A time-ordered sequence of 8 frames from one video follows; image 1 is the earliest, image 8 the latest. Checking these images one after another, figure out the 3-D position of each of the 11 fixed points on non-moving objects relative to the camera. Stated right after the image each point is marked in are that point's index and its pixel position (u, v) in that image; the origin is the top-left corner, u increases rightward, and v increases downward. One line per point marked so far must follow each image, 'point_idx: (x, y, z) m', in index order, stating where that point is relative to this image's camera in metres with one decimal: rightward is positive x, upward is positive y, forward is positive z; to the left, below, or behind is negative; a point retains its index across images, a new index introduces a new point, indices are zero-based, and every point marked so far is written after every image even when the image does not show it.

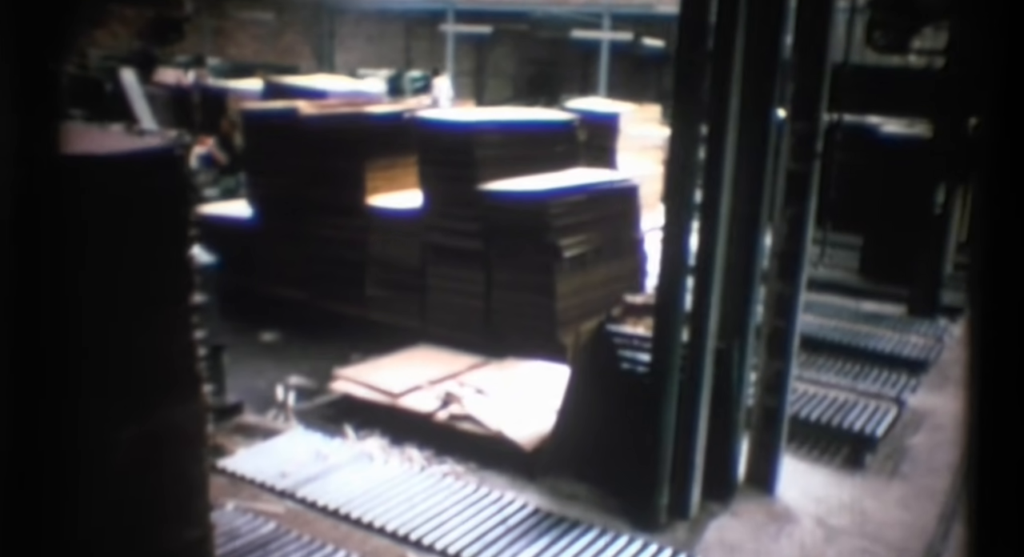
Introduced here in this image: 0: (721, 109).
0: (+0.8, +0.6, +4.1) m
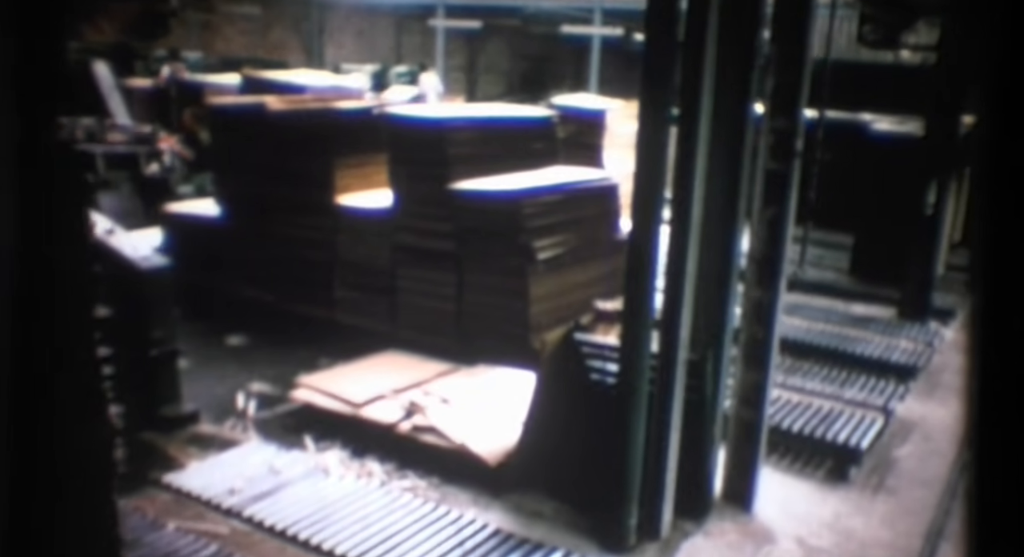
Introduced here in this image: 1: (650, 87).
0: (+0.7, +0.6, +3.9) m
1: (+0.5, +0.7, +3.8) m
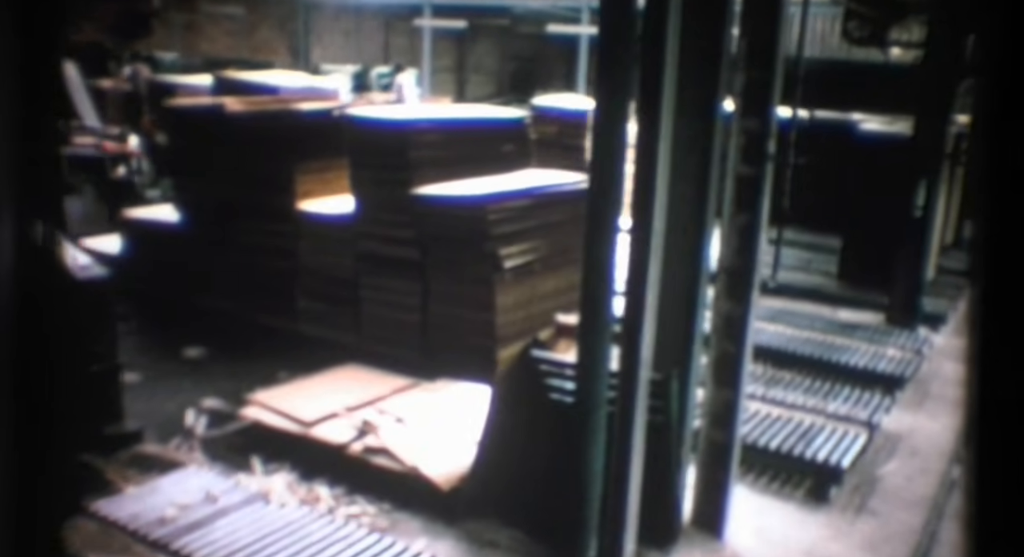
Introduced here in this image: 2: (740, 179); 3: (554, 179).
0: (+0.5, +0.6, +3.6) m
1: (+0.3, +0.6, +3.5) m
2: (+0.9, +0.4, +4.0) m
3: (+0.3, +0.6, +6.6) m
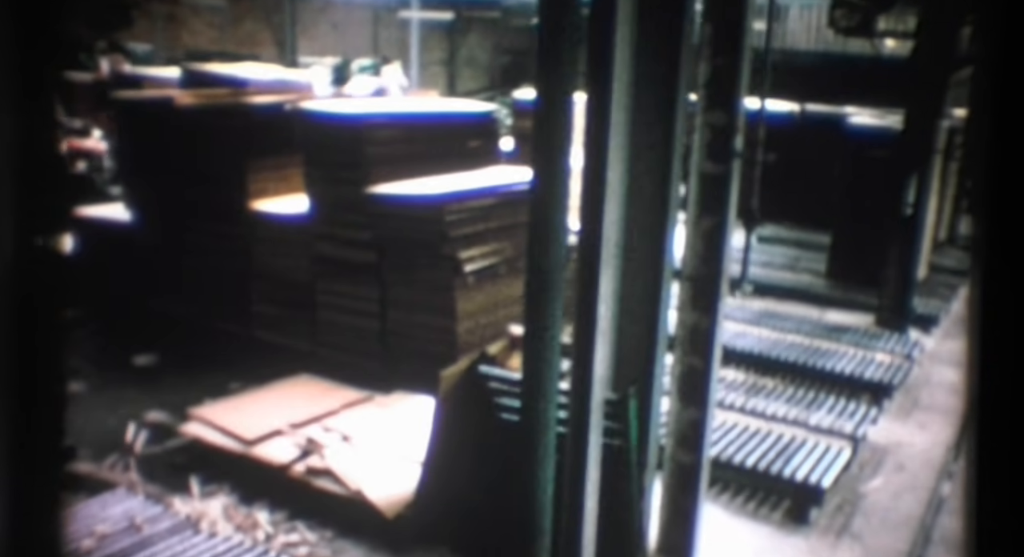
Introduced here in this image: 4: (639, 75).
0: (+0.3, +0.5, +3.2) m
1: (+0.1, +0.6, +3.1) m
2: (+0.7, +0.3, +3.7) m
3: (+0.1, +0.6, +6.2) m
4: (+0.4, +0.7, +3.5) m
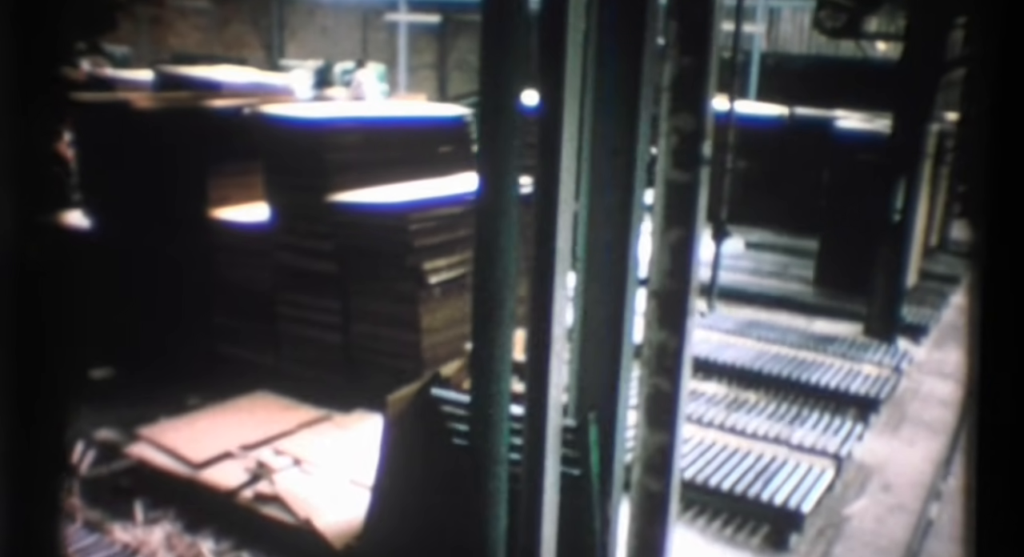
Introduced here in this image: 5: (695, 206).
0: (+0.1, +0.5, +3.0) m
1: (-0.1, +0.5, +2.9) m
2: (+0.5, +0.3, +3.4) m
3: (-0.1, +0.5, +6.0) m
4: (+0.3, +0.6, +3.3) m
5: (+0.6, +0.2, +3.4) m
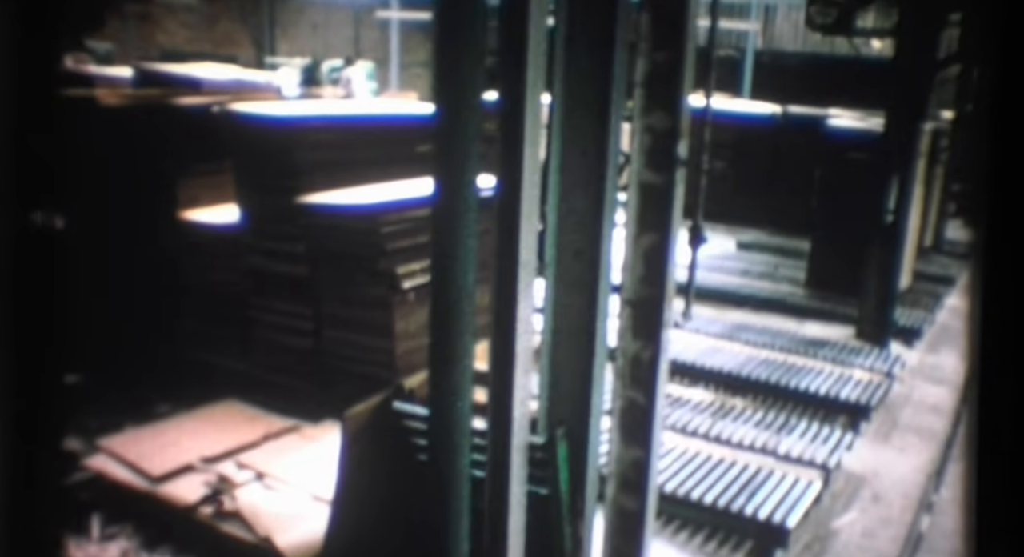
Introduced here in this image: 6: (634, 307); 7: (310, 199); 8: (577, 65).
0: (0.0, +0.5, +2.8) m
1: (-0.2, +0.5, +2.7) m
2: (+0.4, +0.3, +3.3) m
3: (-0.2, +0.5, +5.8) m
4: (+0.2, +0.6, +3.1) m
5: (+0.5, +0.2, +3.2) m
6: (+0.4, -0.1, +3.4) m
7: (-1.0, +0.4, +5.3) m
8: (+0.2, +0.6, +3.1) m
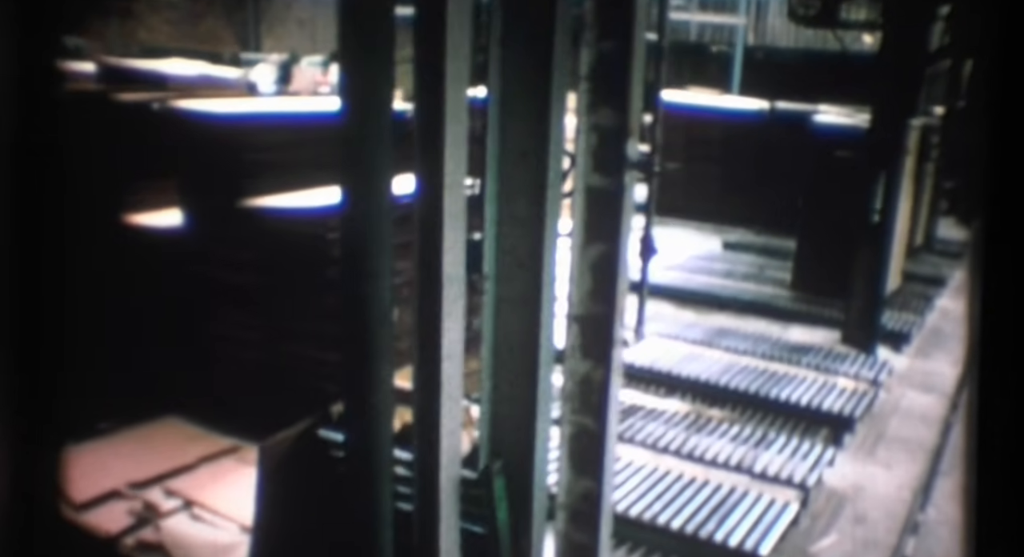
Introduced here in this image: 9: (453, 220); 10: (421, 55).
0: (-0.2, +0.4, +2.5) m
1: (-0.3, +0.5, +2.4) m
2: (+0.2, +0.2, +2.9) m
3: (-0.4, +0.5, +5.5) m
4: (0.0, +0.6, +2.8) m
5: (+0.3, +0.2, +2.9) m
6: (+0.2, -0.1, +3.0) m
7: (-1.2, +0.4, +5.0) m
8: (0.0, +0.6, +2.8) m
9: (-0.1, +0.1, +2.5) m
10: (-0.2, +0.5, +2.4) m
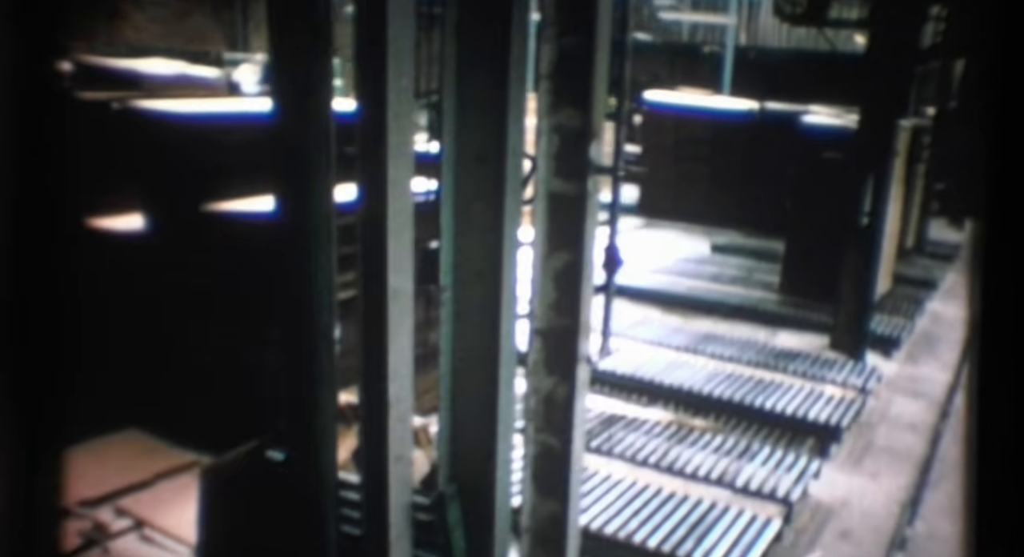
0: (-0.3, +0.4, +2.3) m
1: (-0.4, +0.4, +2.2) m
2: (+0.1, +0.2, +2.8) m
3: (-0.5, +0.5, +5.3) m
4: (-0.1, +0.5, +2.6) m
5: (+0.2, +0.1, +2.7) m
6: (+0.1, -0.2, +2.9) m
7: (-1.3, +0.3, +4.8) m
8: (-0.1, +0.5, +2.6) m
9: (-0.2, +0.1, +2.4) m
10: (-0.3, +0.5, +2.3) m
